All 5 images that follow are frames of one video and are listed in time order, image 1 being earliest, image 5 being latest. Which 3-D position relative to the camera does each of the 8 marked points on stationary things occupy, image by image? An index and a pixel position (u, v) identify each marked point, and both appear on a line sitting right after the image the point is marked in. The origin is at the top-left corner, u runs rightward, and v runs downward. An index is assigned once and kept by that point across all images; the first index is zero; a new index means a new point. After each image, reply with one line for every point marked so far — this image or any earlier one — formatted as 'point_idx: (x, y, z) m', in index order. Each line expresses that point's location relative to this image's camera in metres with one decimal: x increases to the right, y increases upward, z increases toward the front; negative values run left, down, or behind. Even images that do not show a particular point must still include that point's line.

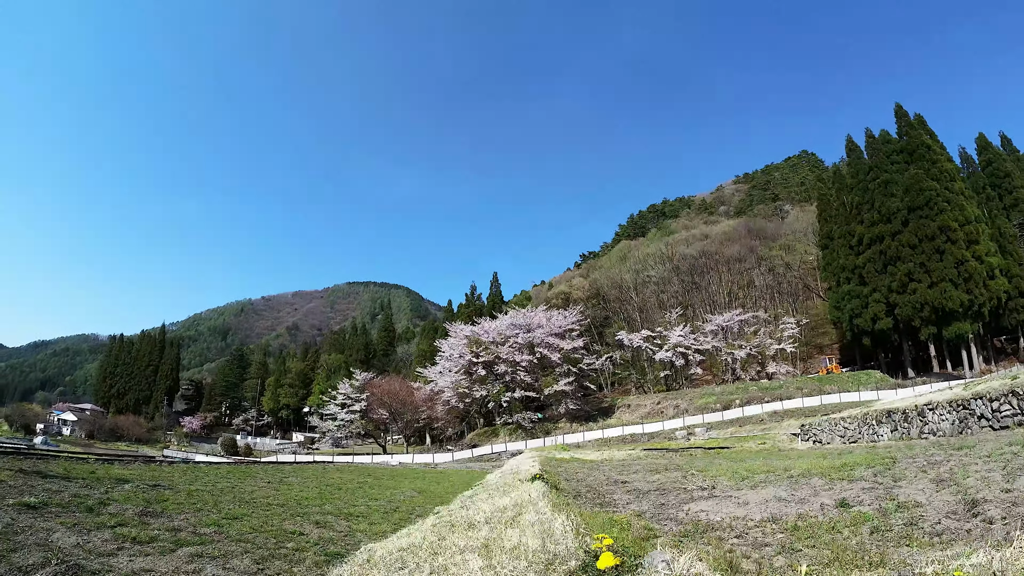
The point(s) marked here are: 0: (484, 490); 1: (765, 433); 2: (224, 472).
0: (-0.6, -4.2, +11.0) m
1: (+9.2, -5.1, +18.9) m
2: (-8.5, -5.7, +16.1) m
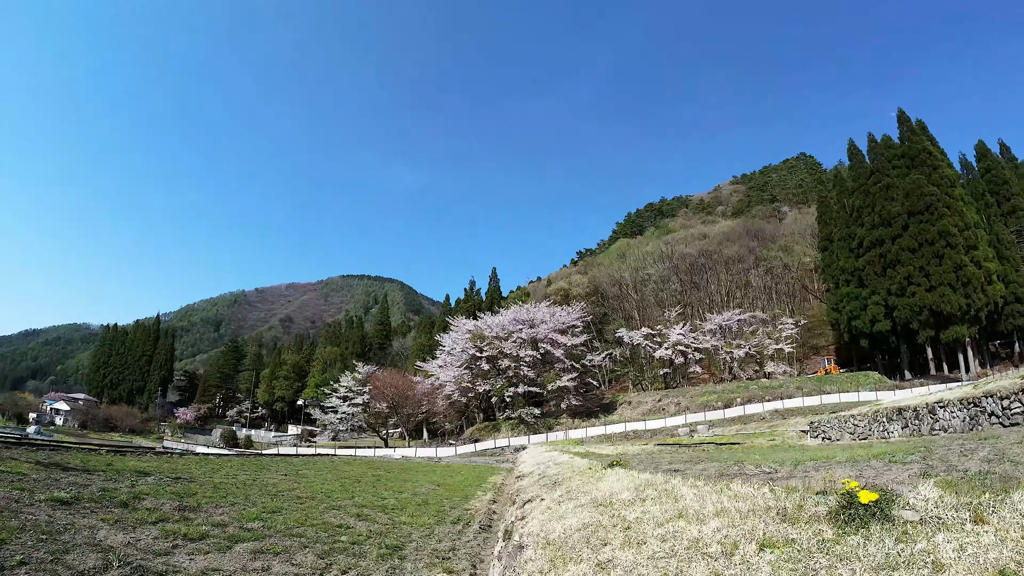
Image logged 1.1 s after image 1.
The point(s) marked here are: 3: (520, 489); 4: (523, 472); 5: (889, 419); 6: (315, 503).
0: (0.0, -4.1, +11.0) m
1: (+9.6, -5.2, +19.2) m
2: (-8.1, -5.4, +16.0) m
3: (+0.1, -3.8, +10.3) m
4: (+0.2, -4.0, +11.9) m
5: (+10.5, -3.6, +14.6) m
6: (-3.4, -3.9, +9.3) m
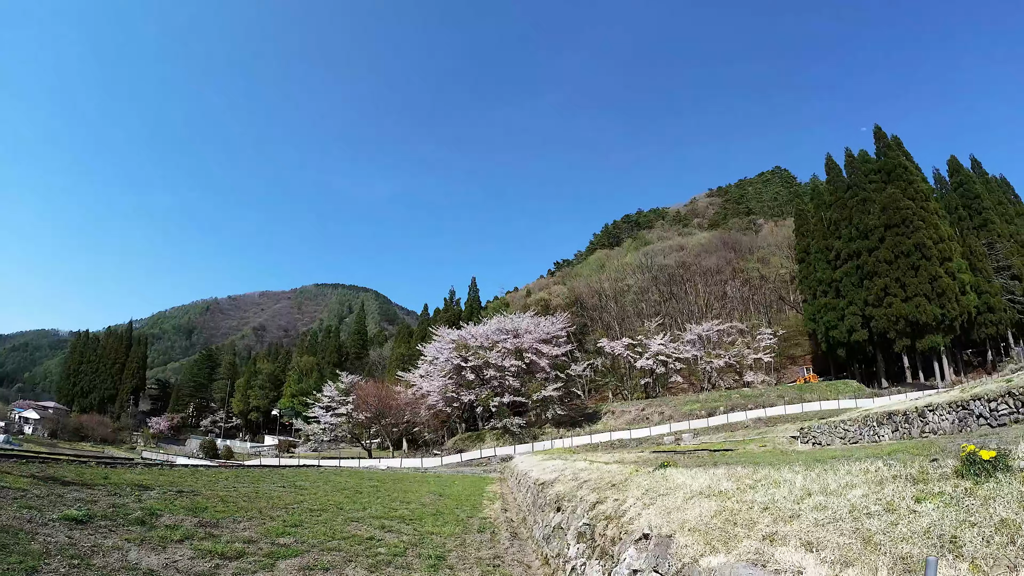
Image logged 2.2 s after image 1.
0: (+0.2, -4.2, +11.0) m
1: (+9.3, -5.5, +19.6) m
2: (-8.1, -5.6, +15.5) m
3: (+0.4, -4.0, +10.2) m
4: (+0.4, -4.2, +11.8) m
5: (+10.6, -3.9, +15.1) m
6: (-3.1, -4.0, +9.1) m
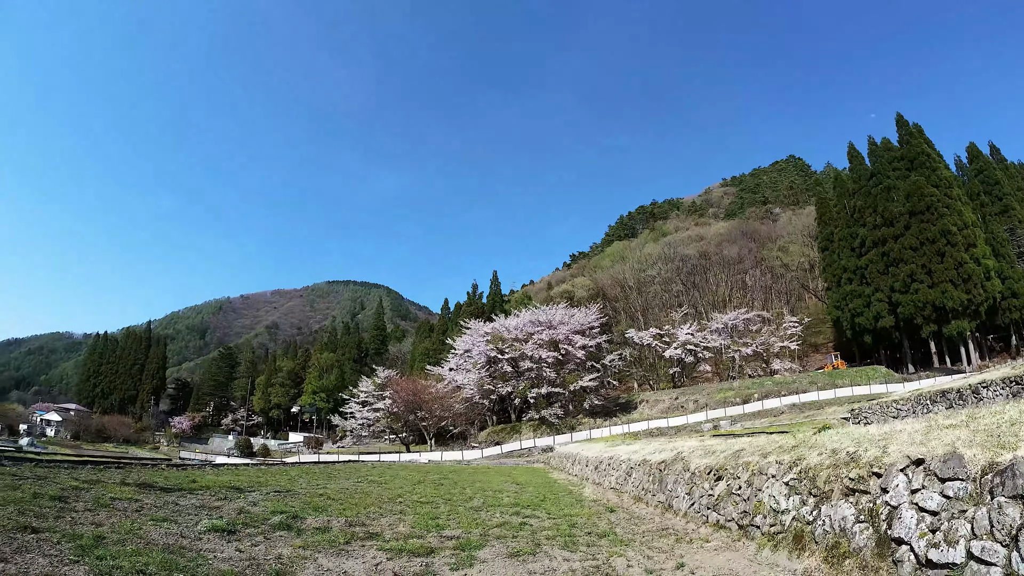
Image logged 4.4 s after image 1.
0: (+2.2, -4.0, +11.2) m
1: (+11.4, -5.0, +19.9) m
2: (-6.1, -5.5, +15.7) m
3: (+2.4, -3.8, +10.4) m
4: (+2.5, -3.9, +12.1) m
5: (+12.6, -3.4, +15.4) m
6: (-1.0, -3.9, +9.3) m
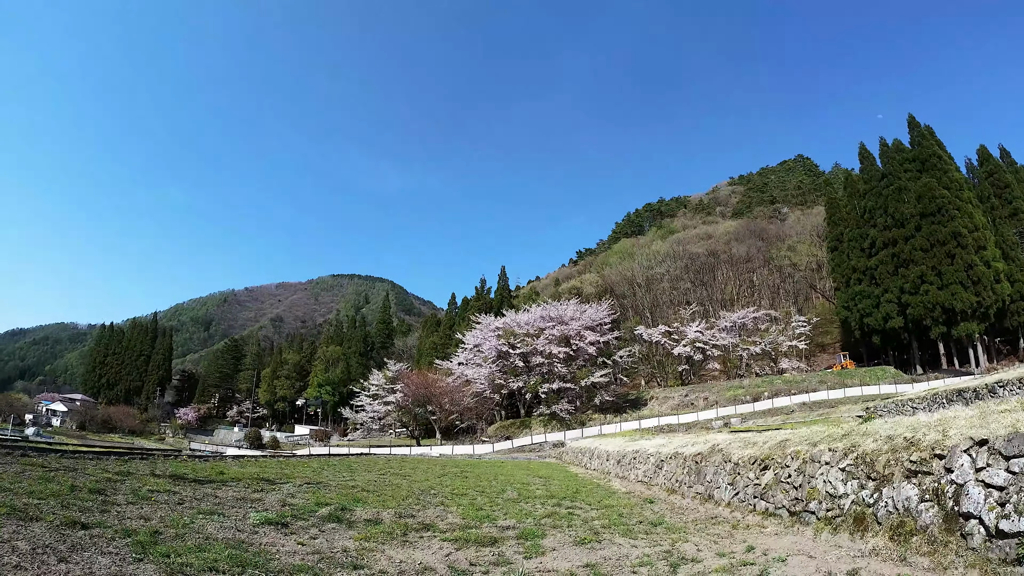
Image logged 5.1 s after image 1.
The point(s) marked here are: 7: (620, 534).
0: (+2.9, -3.9, +11.3) m
1: (+12.0, -5.0, +19.9) m
2: (-5.5, -5.2, +15.7) m
3: (+3.1, -3.6, +10.5) m
4: (+3.1, -3.8, +12.1) m
5: (+13.2, -3.4, +15.5) m
6: (-0.4, -3.7, +9.3) m
7: (+1.1, -2.8, +5.9) m
